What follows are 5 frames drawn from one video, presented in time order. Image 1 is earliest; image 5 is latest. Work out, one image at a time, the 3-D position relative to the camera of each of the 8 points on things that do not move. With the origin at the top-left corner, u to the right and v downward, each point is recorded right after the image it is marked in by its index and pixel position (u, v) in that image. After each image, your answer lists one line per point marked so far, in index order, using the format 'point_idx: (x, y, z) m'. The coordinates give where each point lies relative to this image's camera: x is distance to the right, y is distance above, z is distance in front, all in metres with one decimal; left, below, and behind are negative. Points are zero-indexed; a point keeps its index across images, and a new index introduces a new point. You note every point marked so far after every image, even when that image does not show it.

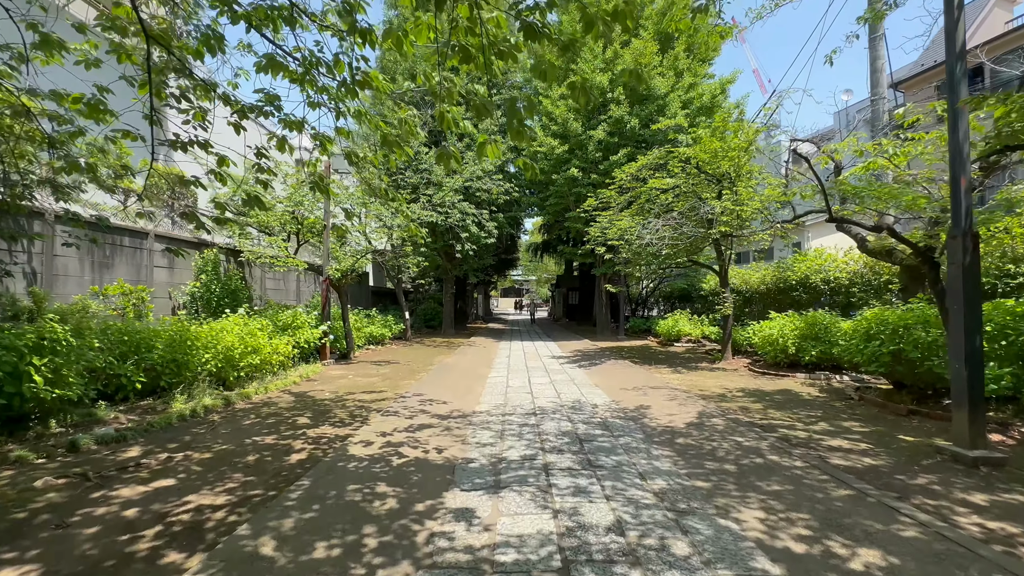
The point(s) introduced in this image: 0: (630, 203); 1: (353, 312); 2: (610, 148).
0: (+2.9, +2.1, +12.5) m
1: (-4.5, -0.7, +14.3) m
2: (+3.2, +4.6, +16.5) m
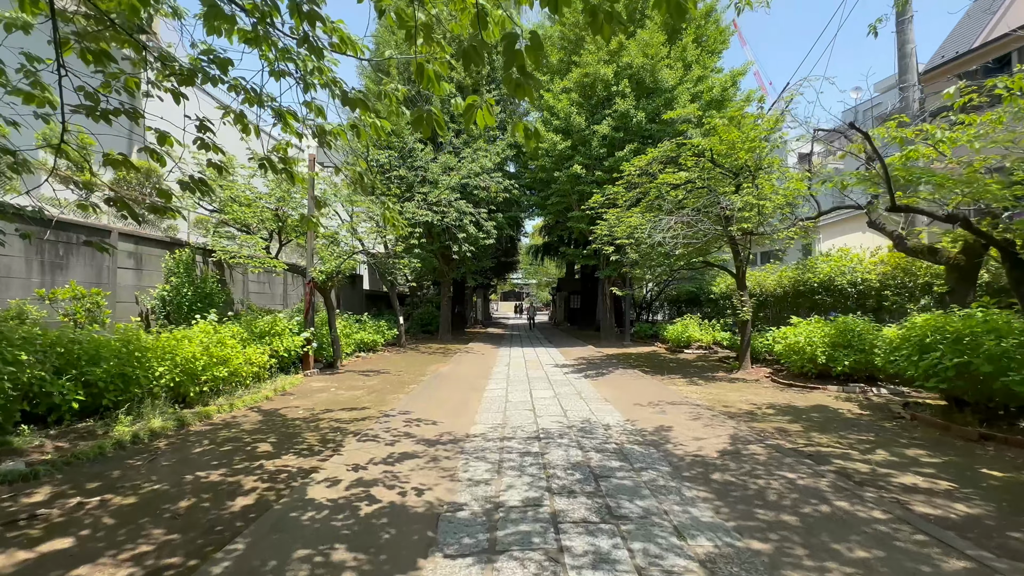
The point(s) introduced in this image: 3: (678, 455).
0: (+2.9, +2.0, +11.7) m
1: (-4.5, -0.8, +13.4) m
2: (+3.2, +4.5, +15.6) m
3: (+1.5, -1.5, +4.7) m
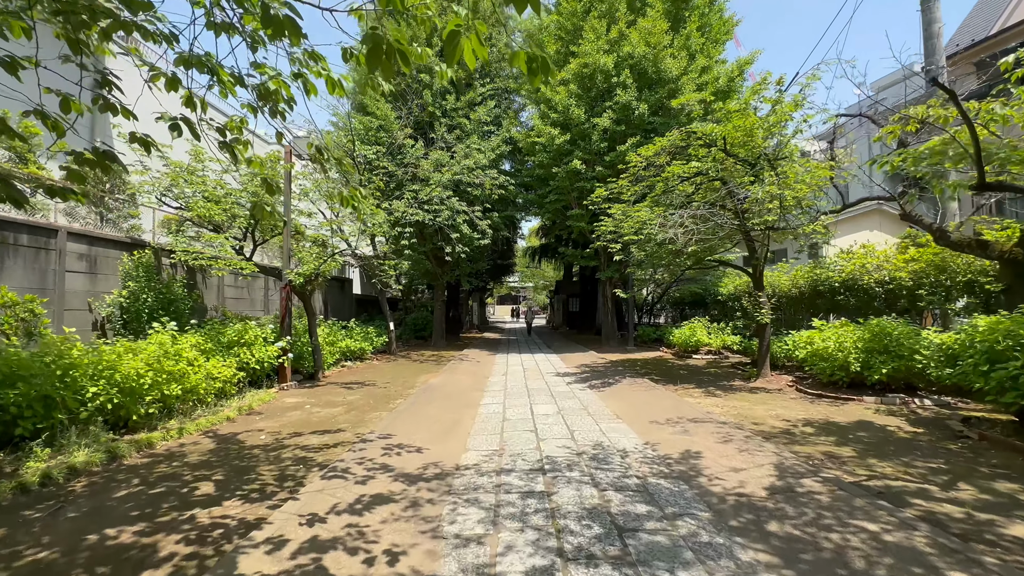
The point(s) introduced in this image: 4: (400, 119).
0: (+2.8, +2.0, +10.8) m
1: (-4.6, -0.9, +12.4) m
2: (+3.1, +4.4, +14.8) m
3: (+1.5, -1.5, +3.8) m
4: (-3.4, +5.1, +15.3) m
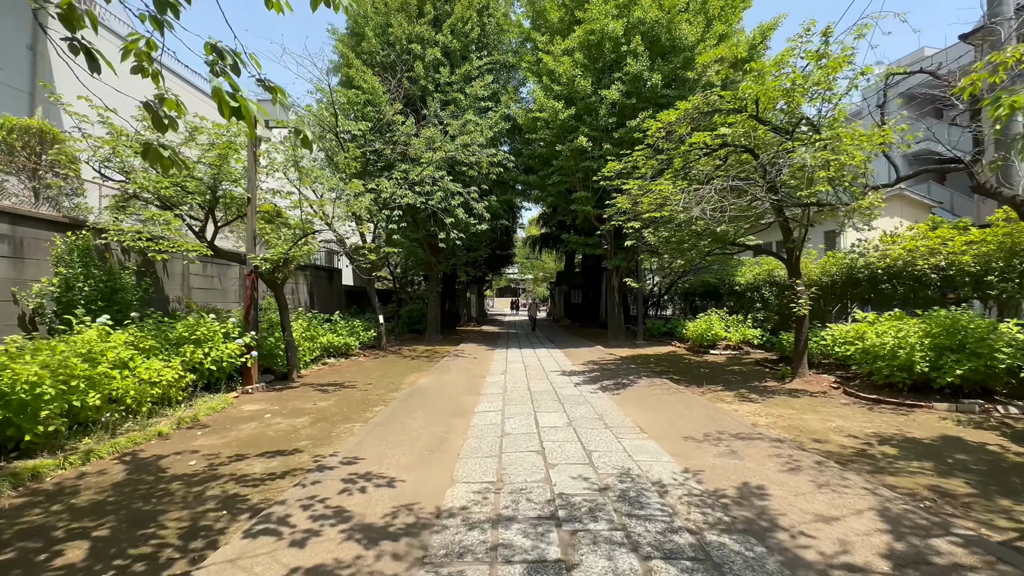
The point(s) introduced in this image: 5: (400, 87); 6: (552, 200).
0: (+2.8, +2.2, +9.5) m
1: (-4.6, -0.6, +11.2) m
2: (+3.0, +4.7, +13.5) m
3: (+1.5, -1.4, +2.6) m
4: (-3.4, +5.4, +14.0) m
5: (-3.2, +5.7, +14.5) m
6: (+1.3, +2.8, +16.3) m
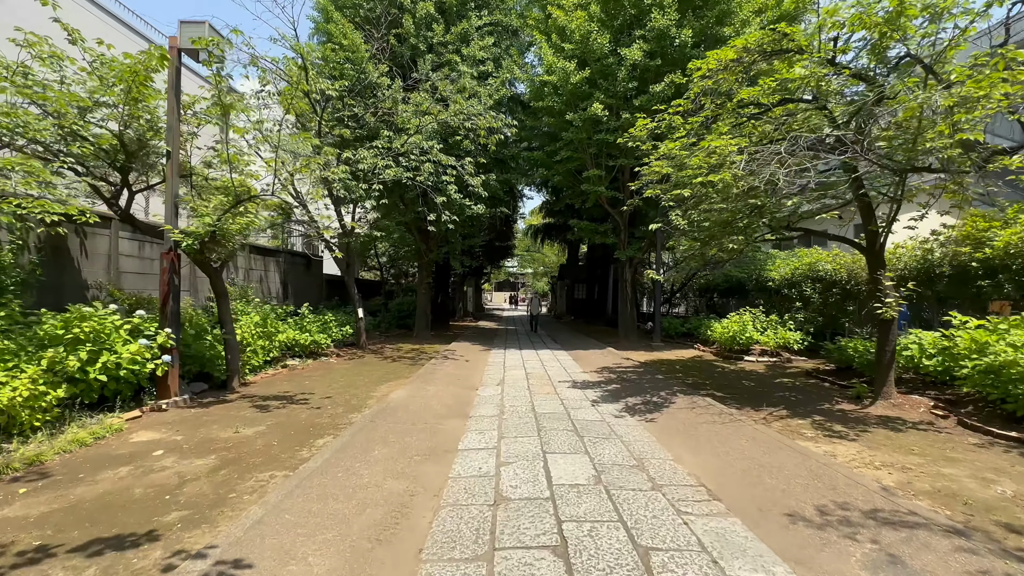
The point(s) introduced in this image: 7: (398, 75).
0: (+2.9, +2.3, +7.6) m
1: (-4.6, -0.4, +9.3) m
2: (+3.1, +4.8, +11.6) m
3: (+1.5, -1.4, +0.7) m
4: (-3.3, +5.7, +12.1) m
5: (-3.1, +6.0, +12.5) m
6: (+1.3, +3.0, +14.3) m
7: (-2.9, +5.4, +12.8) m
